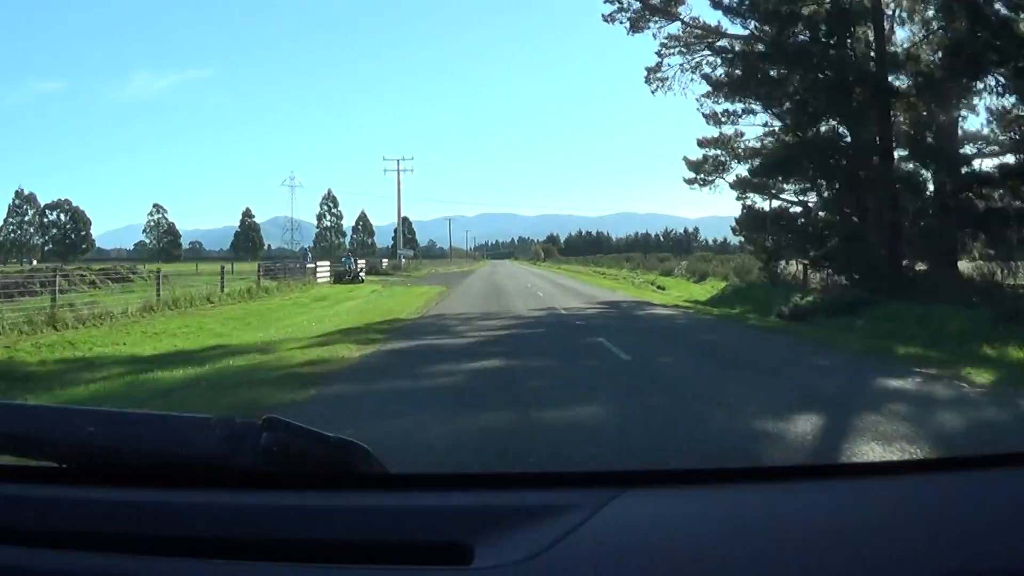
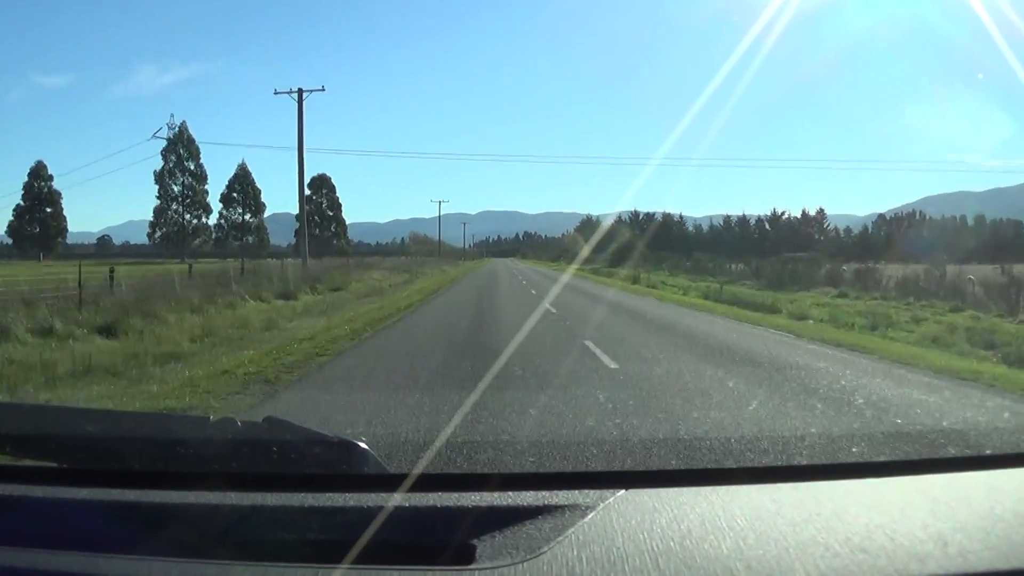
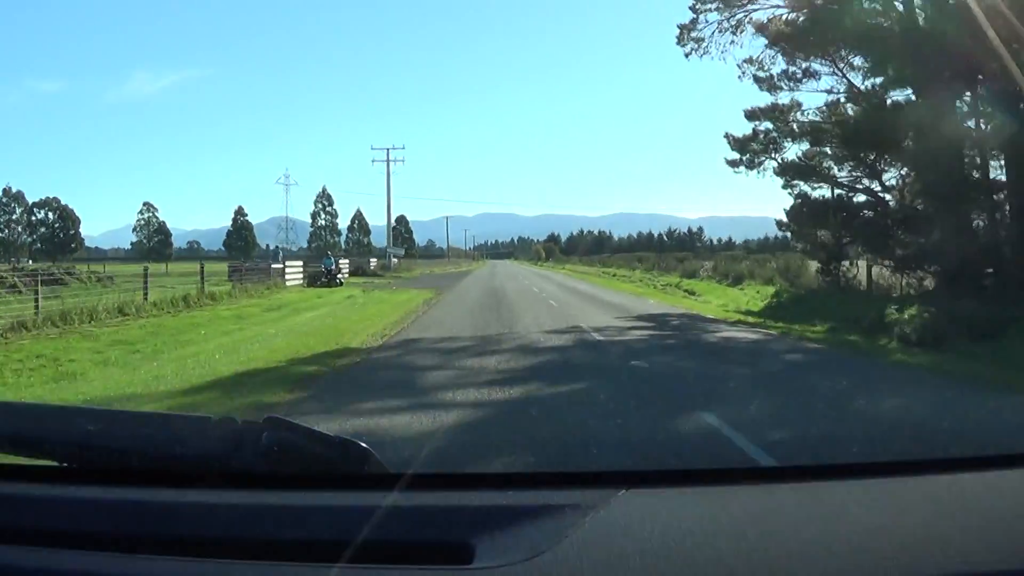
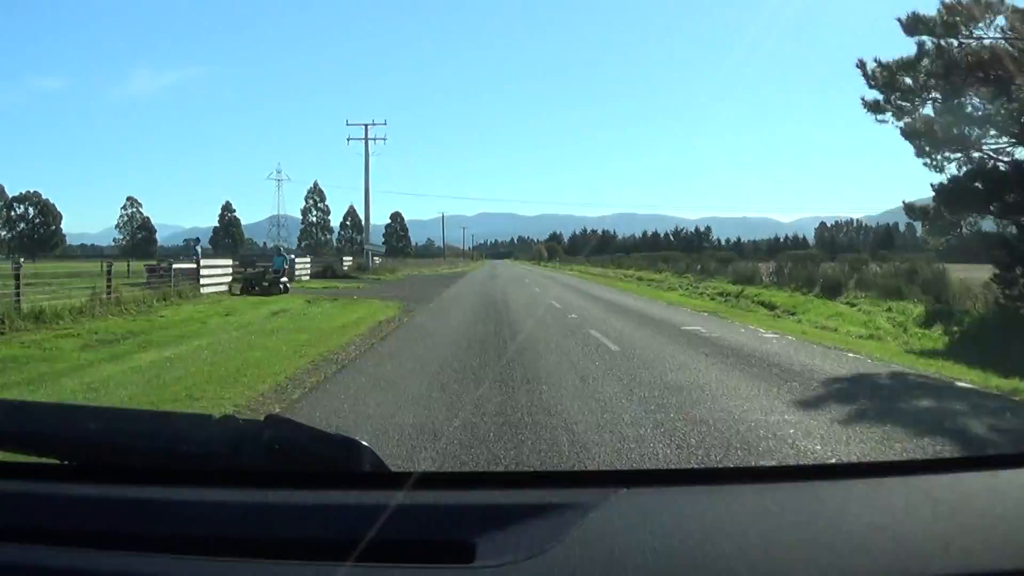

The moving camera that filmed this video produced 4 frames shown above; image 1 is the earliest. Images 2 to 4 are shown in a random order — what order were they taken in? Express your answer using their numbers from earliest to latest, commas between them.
3, 4, 2
